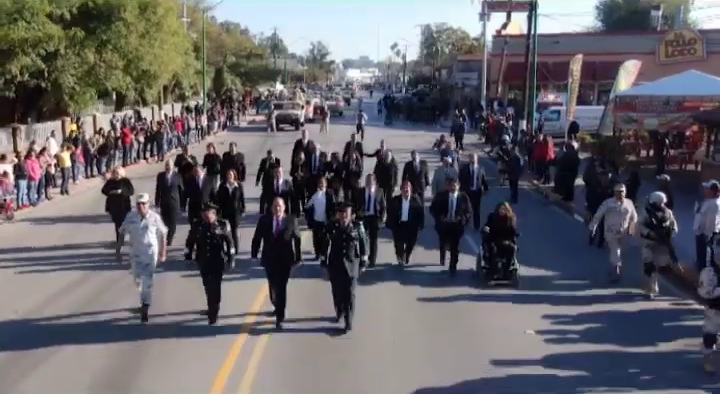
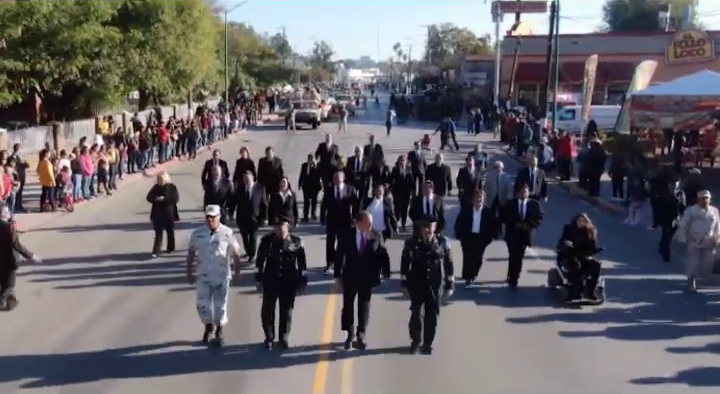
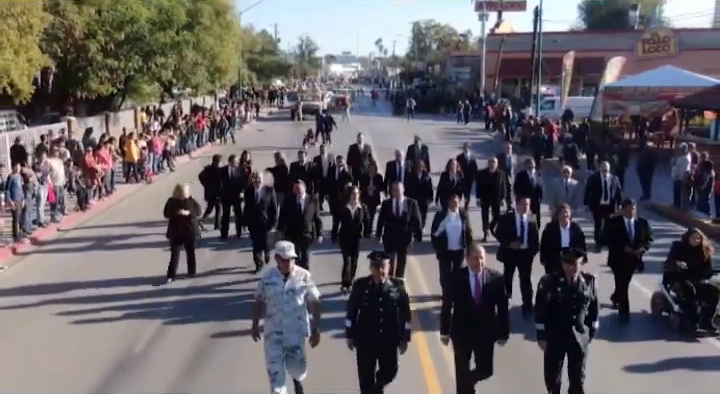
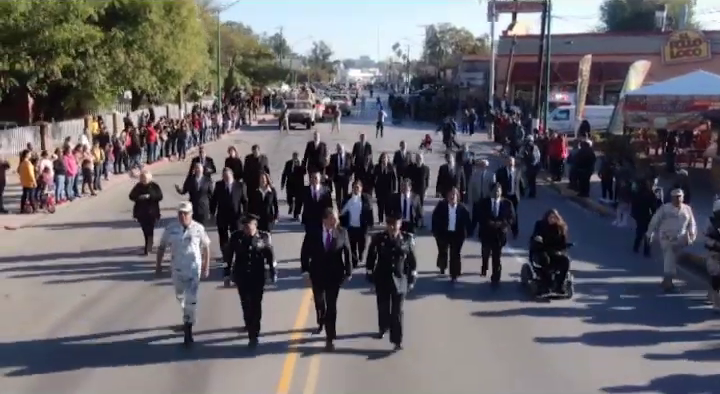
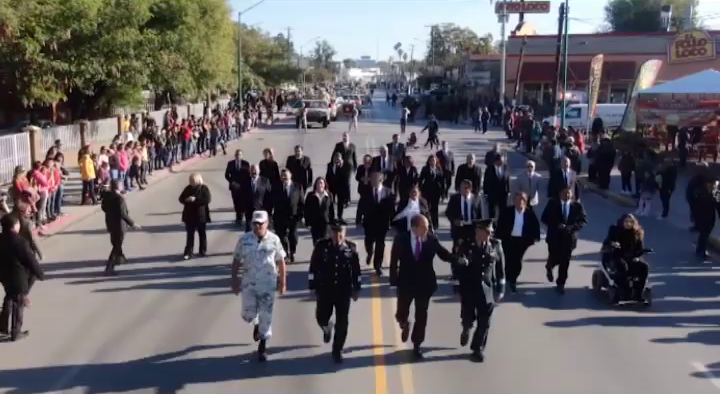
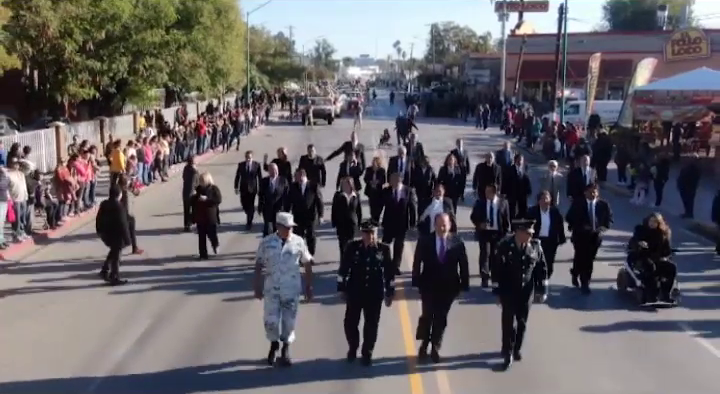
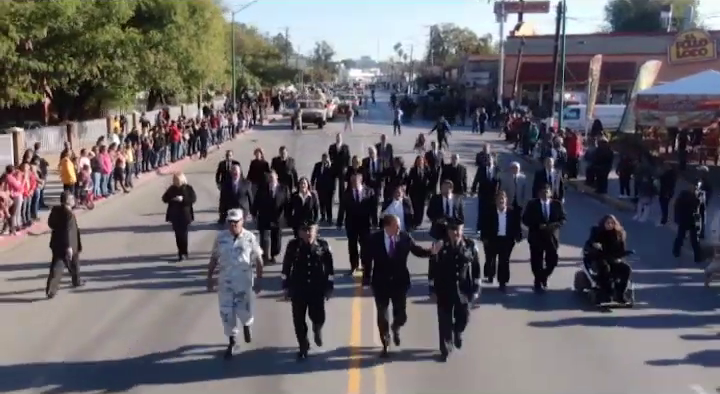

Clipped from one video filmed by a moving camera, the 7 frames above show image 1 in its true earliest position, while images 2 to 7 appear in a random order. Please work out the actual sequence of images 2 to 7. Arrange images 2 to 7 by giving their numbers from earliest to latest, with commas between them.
4, 2, 7, 5, 6, 3
